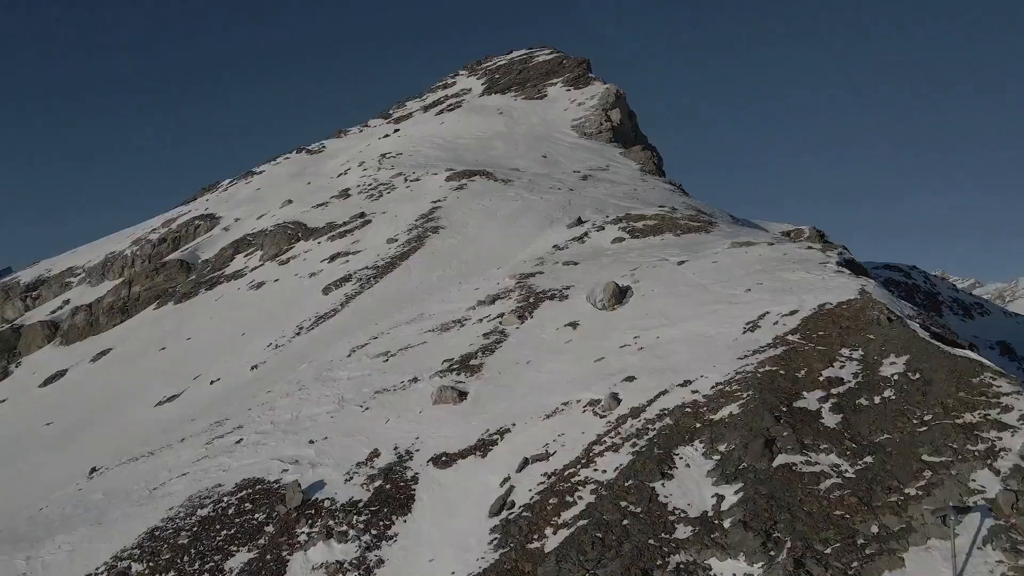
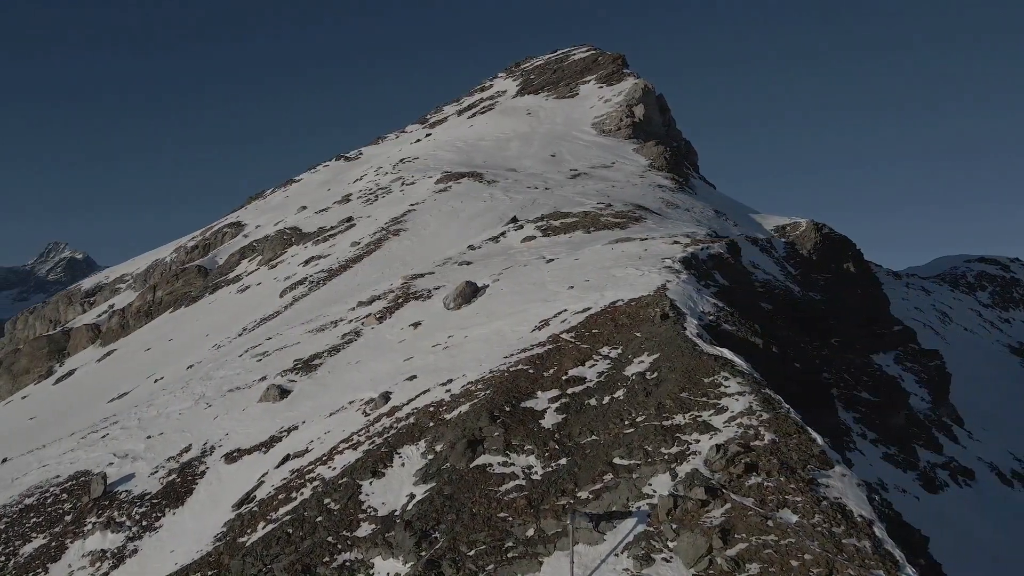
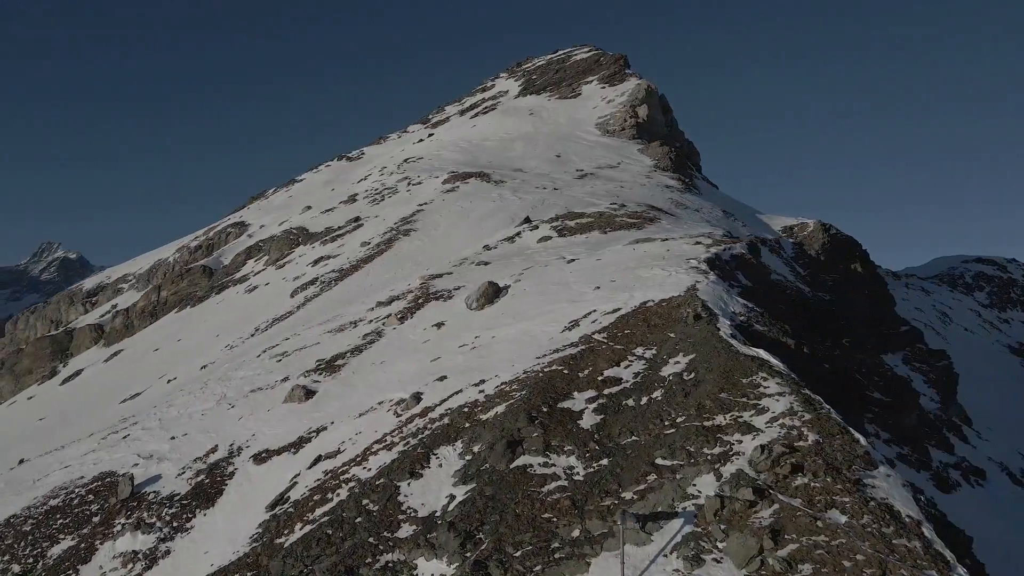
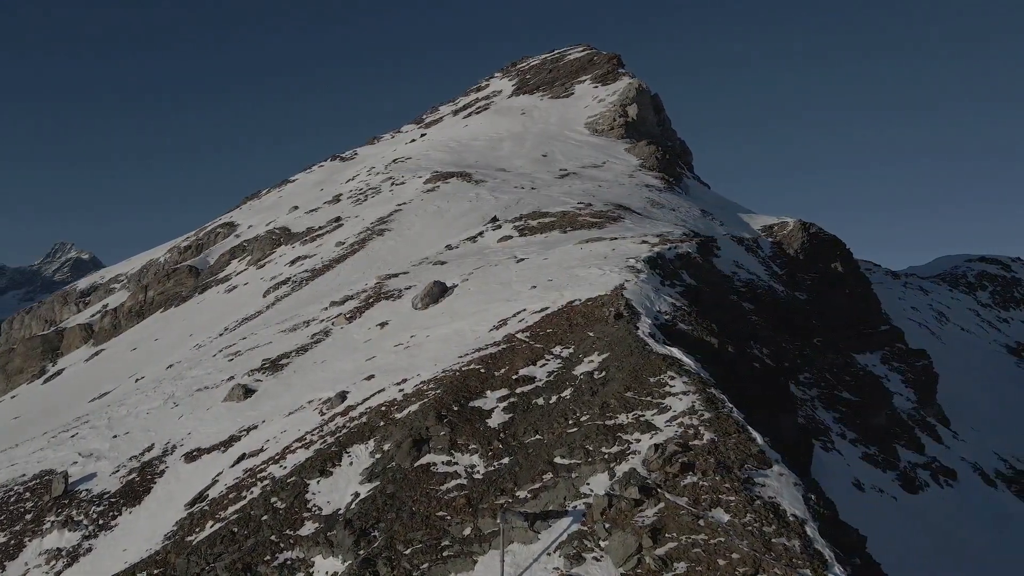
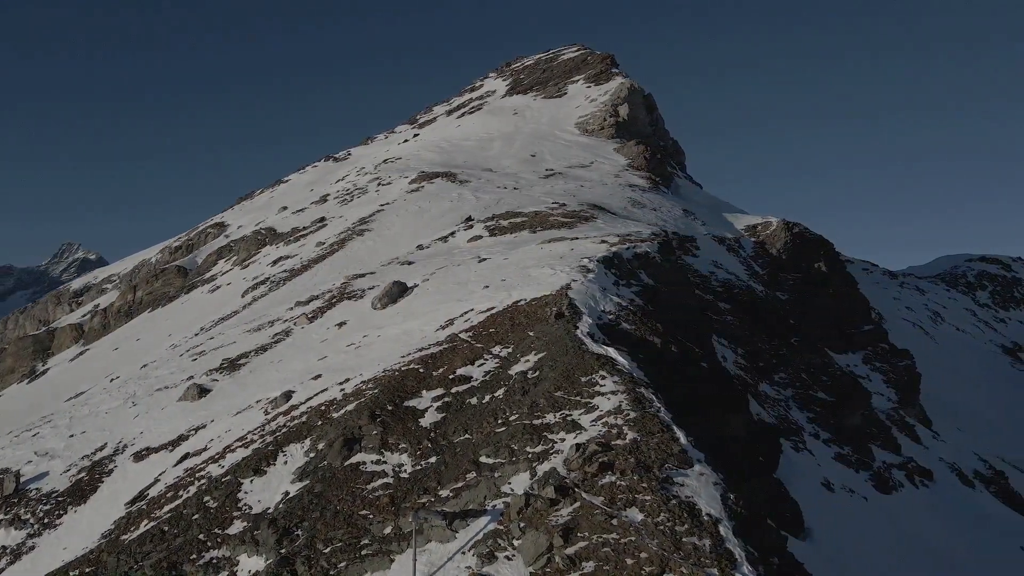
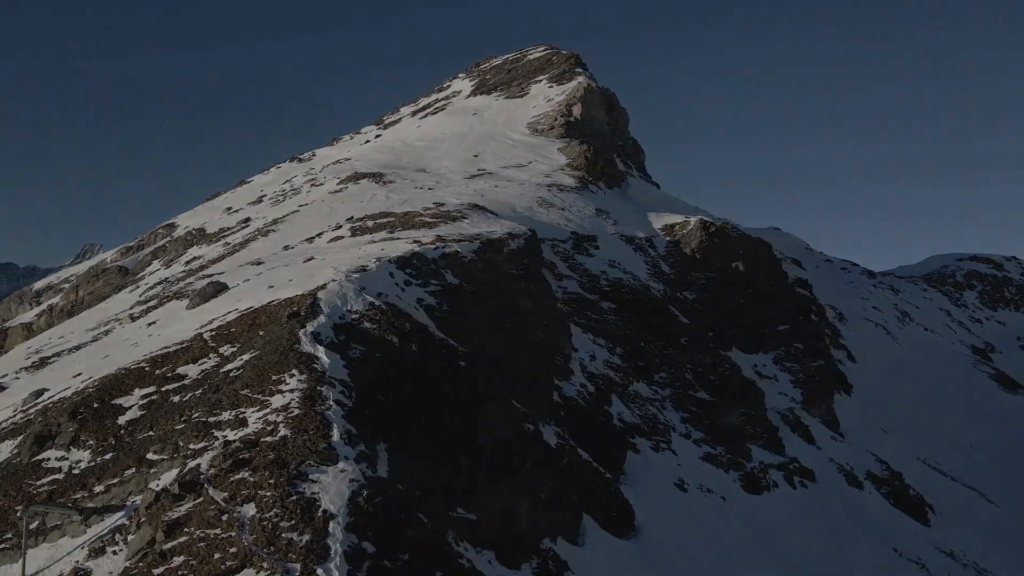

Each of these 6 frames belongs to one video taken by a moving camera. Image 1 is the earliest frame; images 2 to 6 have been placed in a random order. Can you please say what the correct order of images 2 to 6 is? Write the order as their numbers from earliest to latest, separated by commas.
3, 2, 4, 5, 6
